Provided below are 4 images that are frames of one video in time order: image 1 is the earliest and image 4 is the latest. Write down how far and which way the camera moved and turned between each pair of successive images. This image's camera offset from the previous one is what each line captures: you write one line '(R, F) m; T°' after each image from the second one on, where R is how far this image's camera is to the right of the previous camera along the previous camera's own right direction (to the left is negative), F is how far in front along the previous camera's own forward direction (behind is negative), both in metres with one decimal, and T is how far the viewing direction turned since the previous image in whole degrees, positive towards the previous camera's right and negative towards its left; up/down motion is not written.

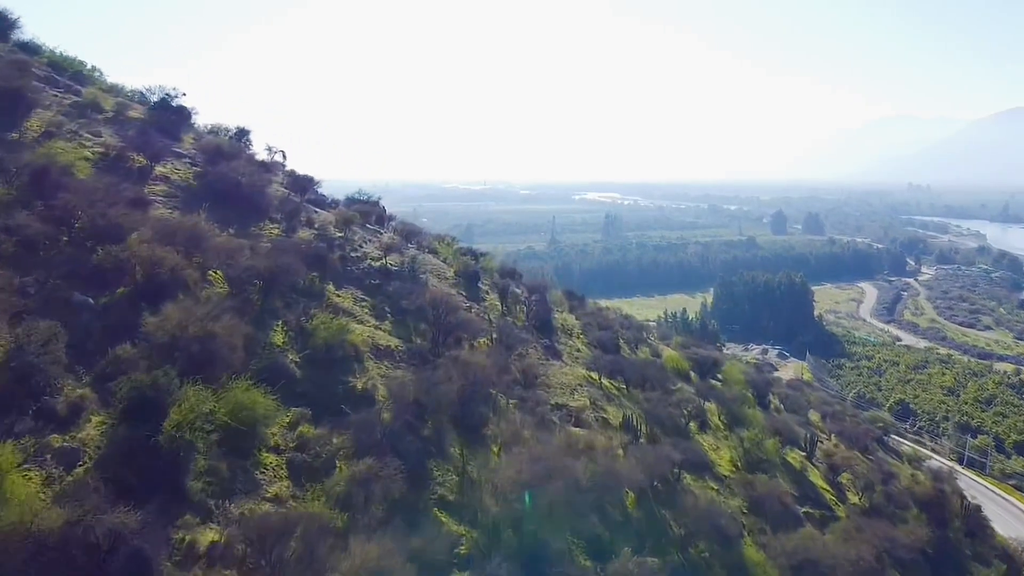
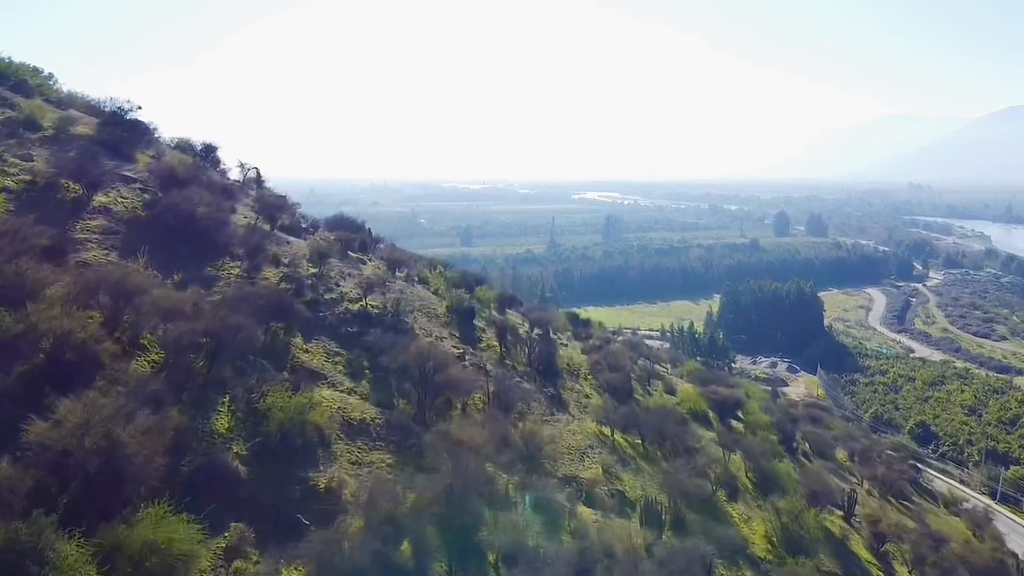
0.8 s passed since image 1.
(0.0, +3.1) m; 0°
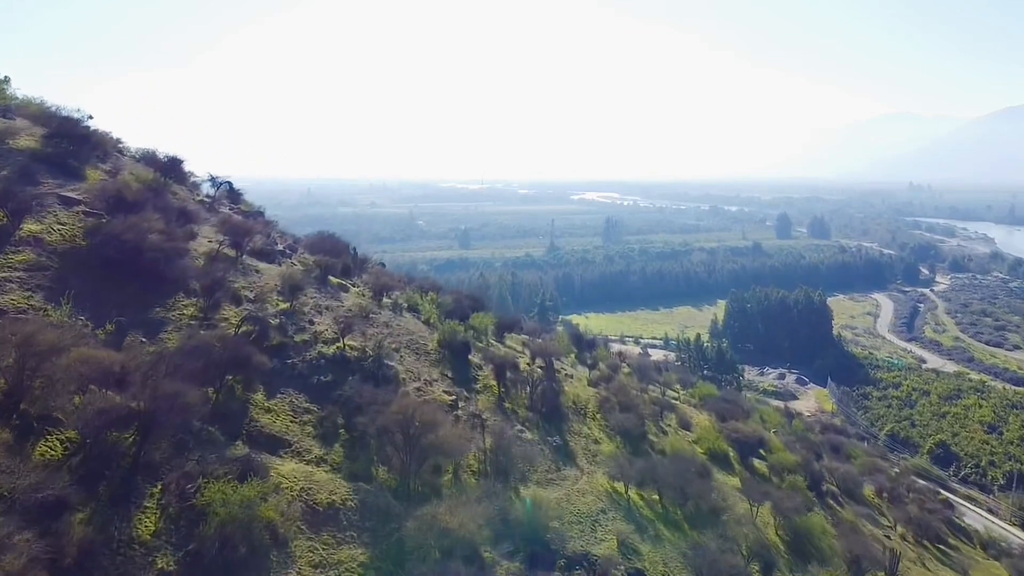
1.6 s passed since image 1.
(0.0, +2.7) m; 0°
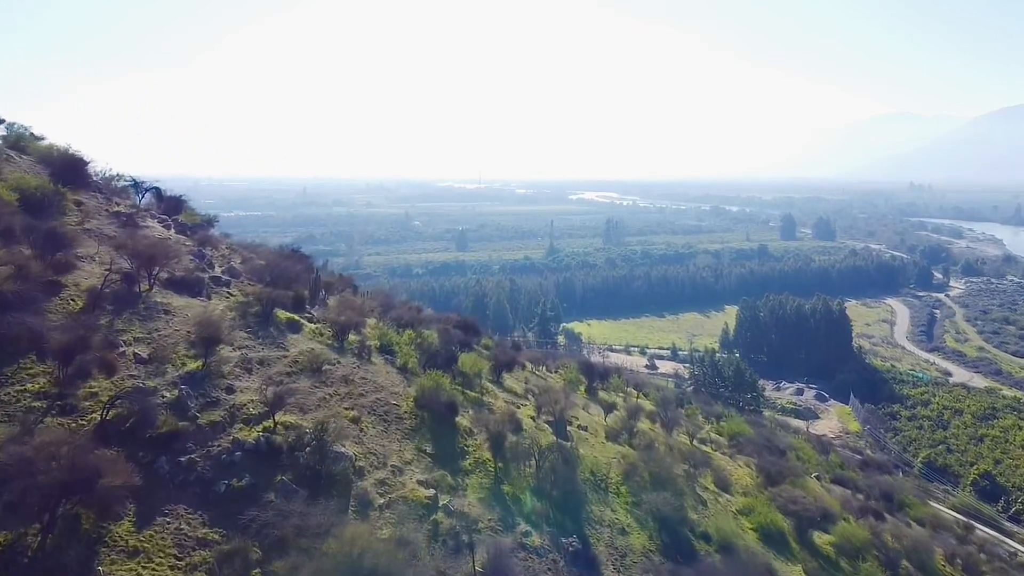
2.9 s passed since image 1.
(-0.1, +5.1) m; 0°
